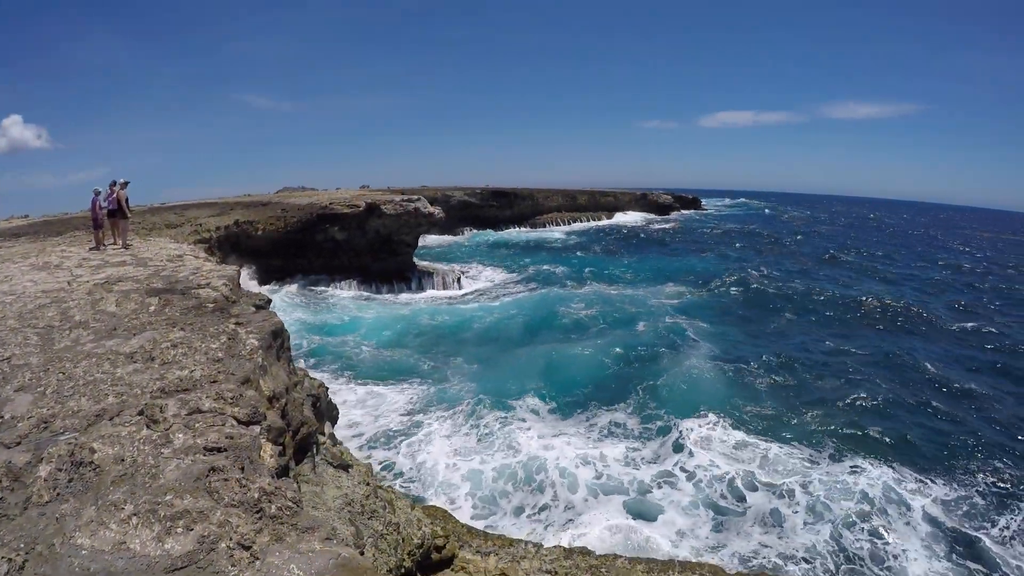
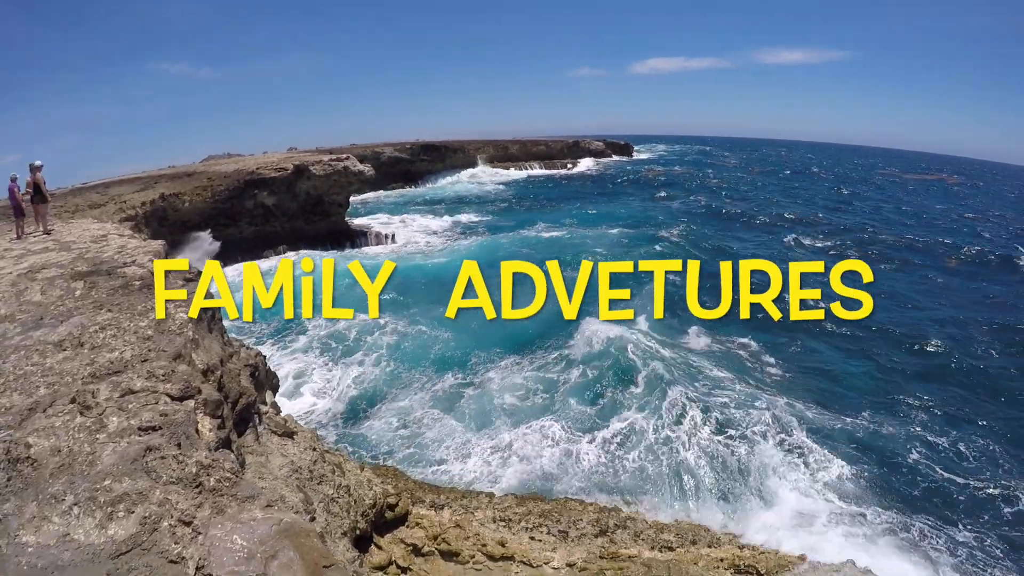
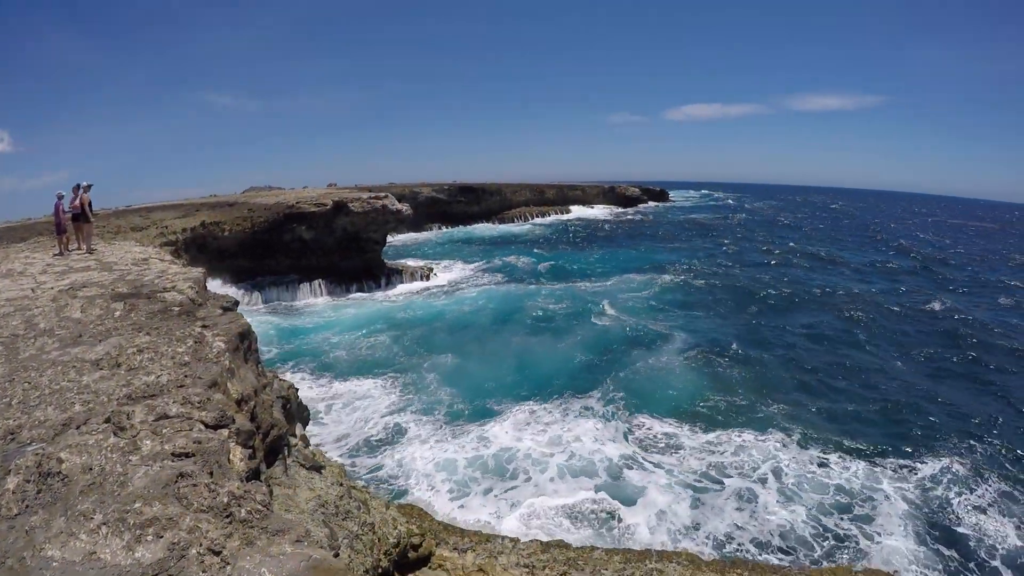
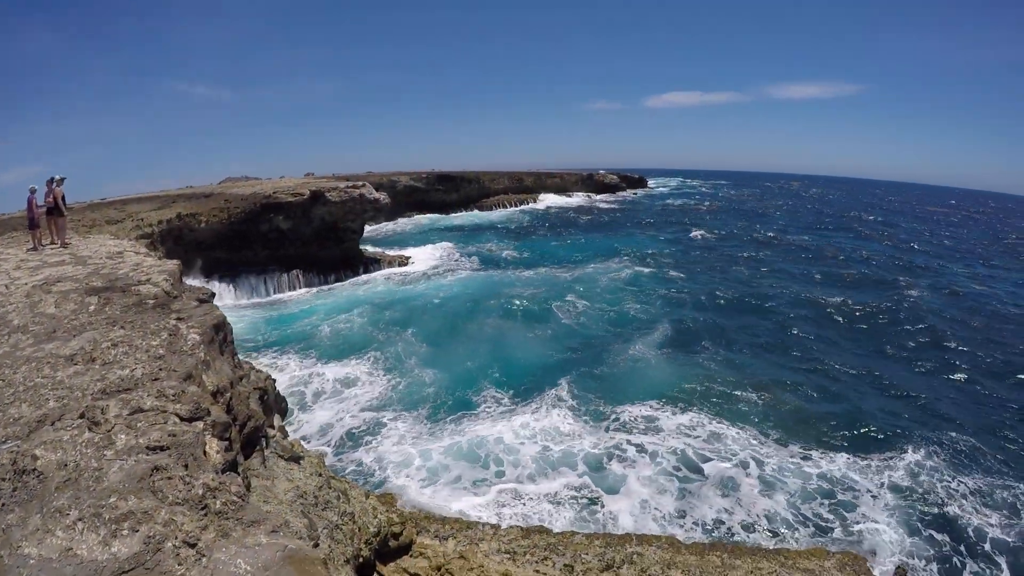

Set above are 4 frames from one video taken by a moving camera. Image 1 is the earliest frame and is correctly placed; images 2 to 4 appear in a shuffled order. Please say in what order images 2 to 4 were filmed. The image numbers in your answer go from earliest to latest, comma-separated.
3, 4, 2
